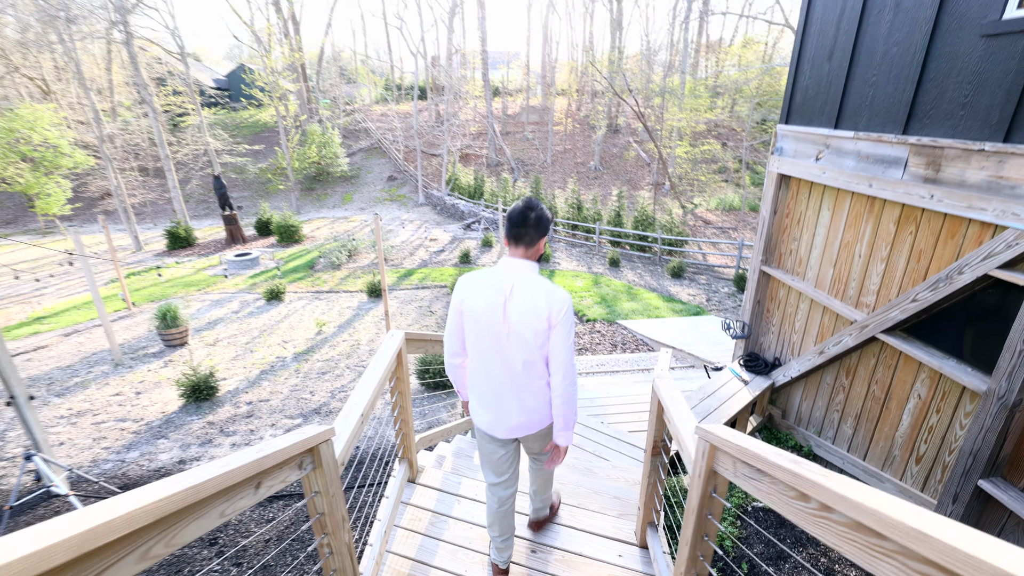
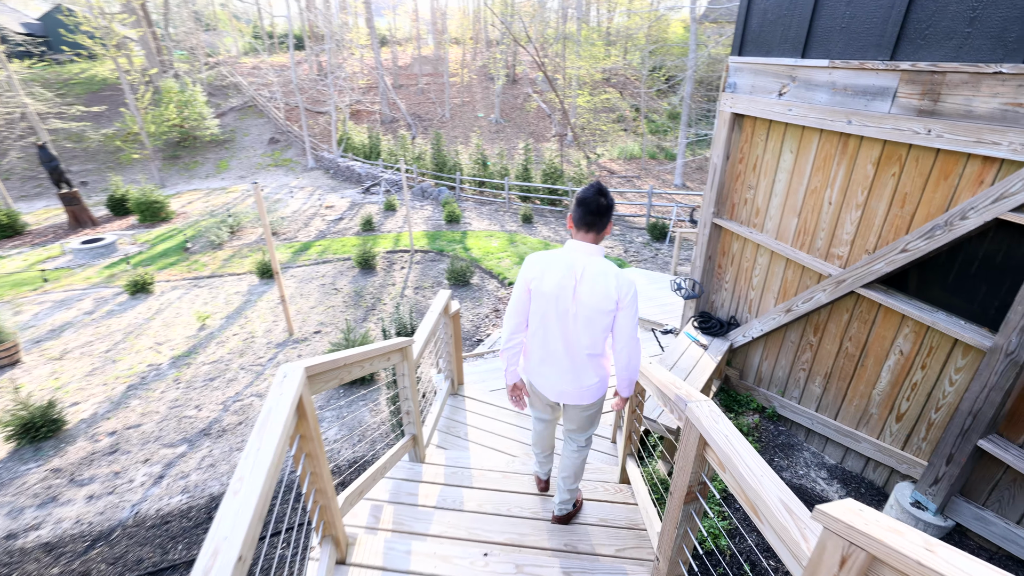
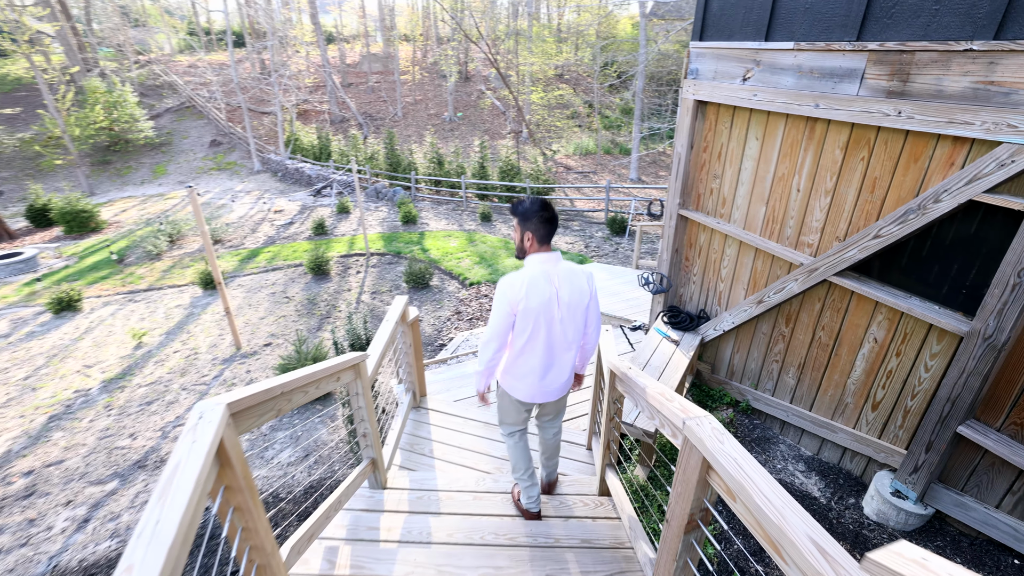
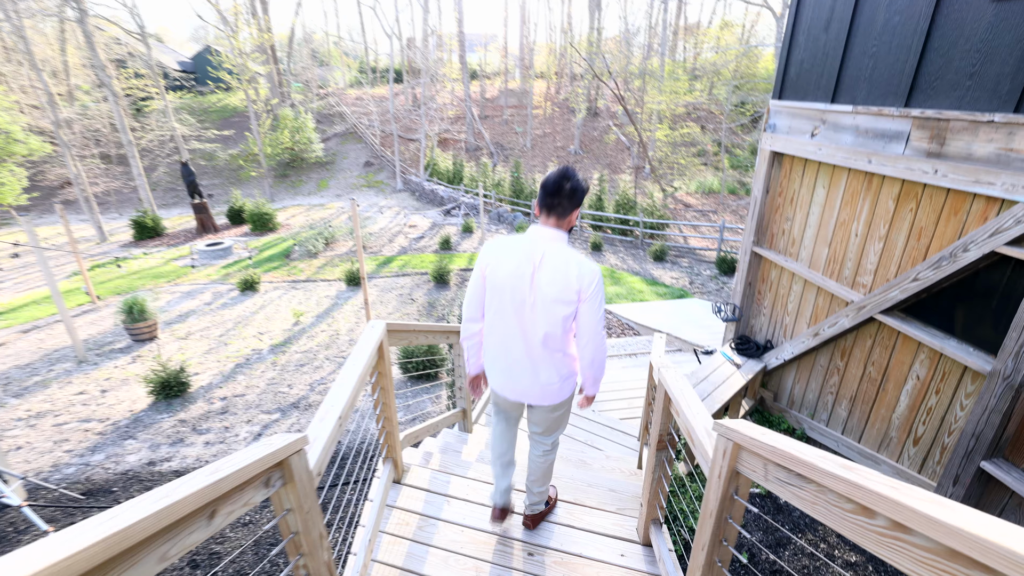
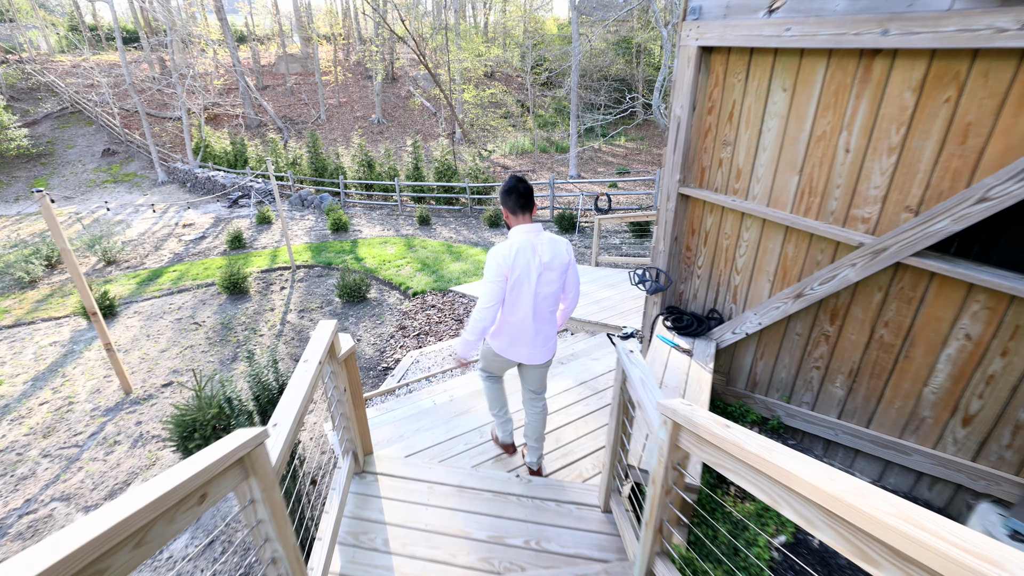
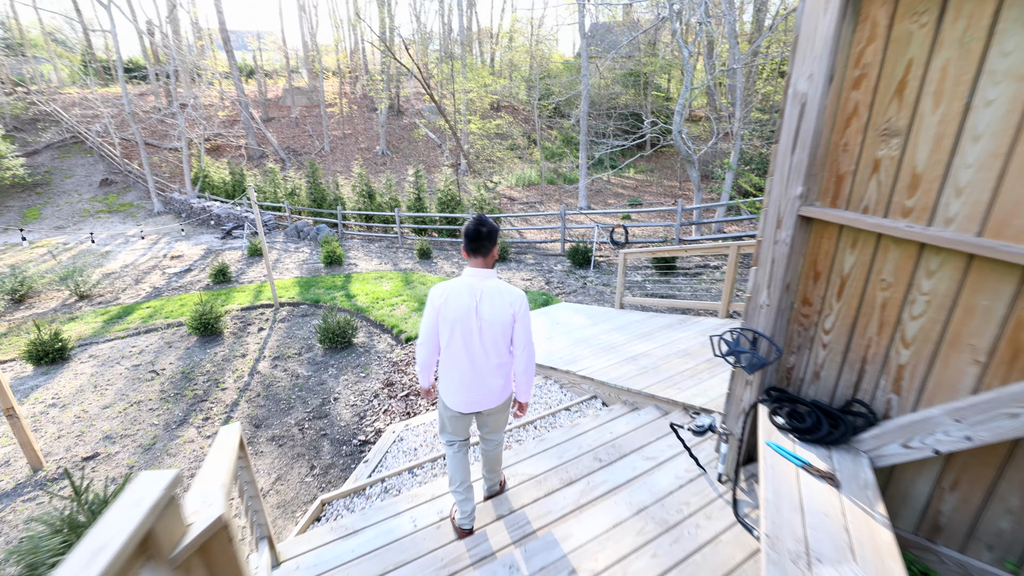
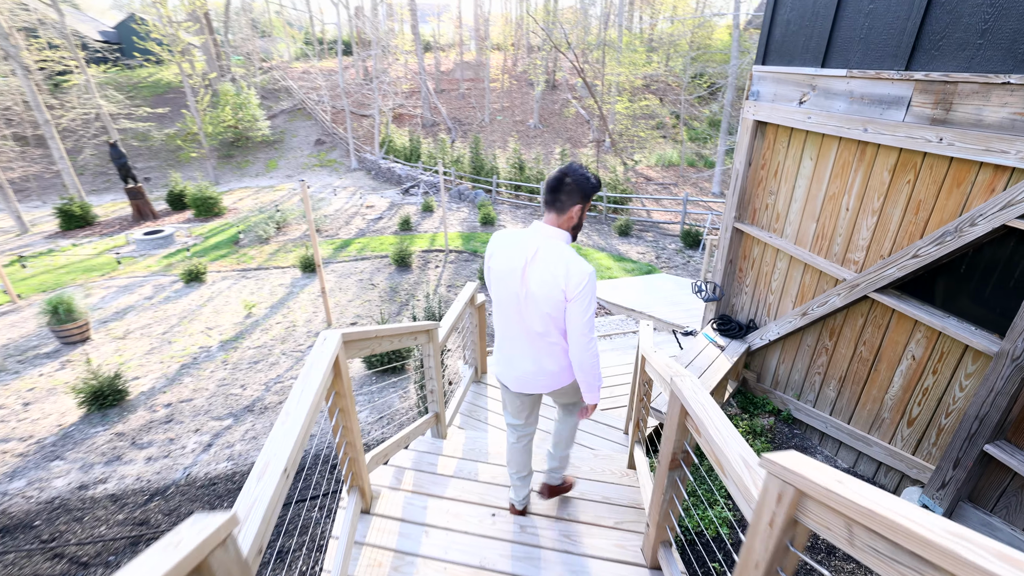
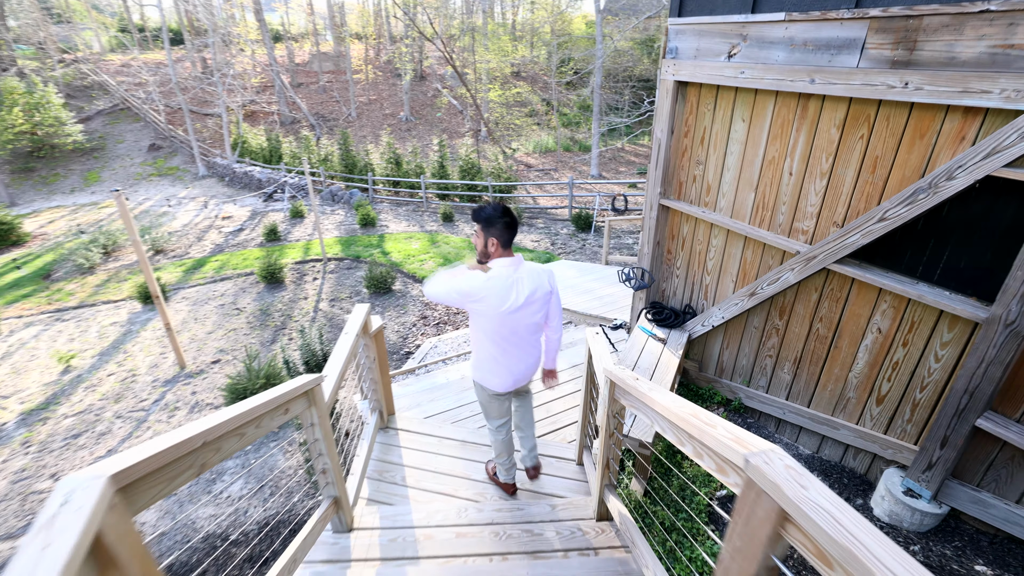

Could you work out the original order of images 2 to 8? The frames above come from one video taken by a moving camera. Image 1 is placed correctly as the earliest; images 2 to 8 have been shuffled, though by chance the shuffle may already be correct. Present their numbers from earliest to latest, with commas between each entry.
4, 7, 2, 3, 8, 5, 6
